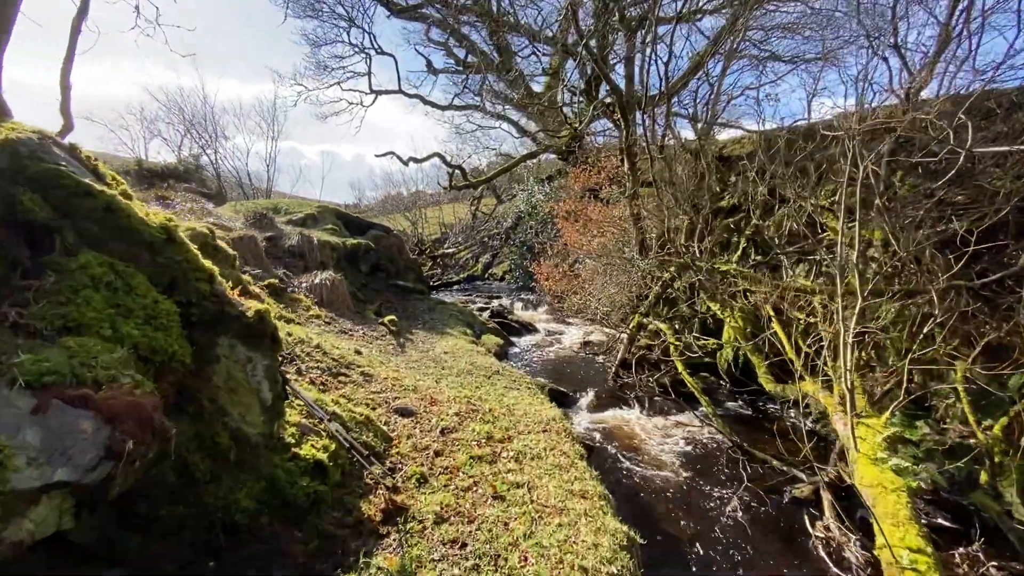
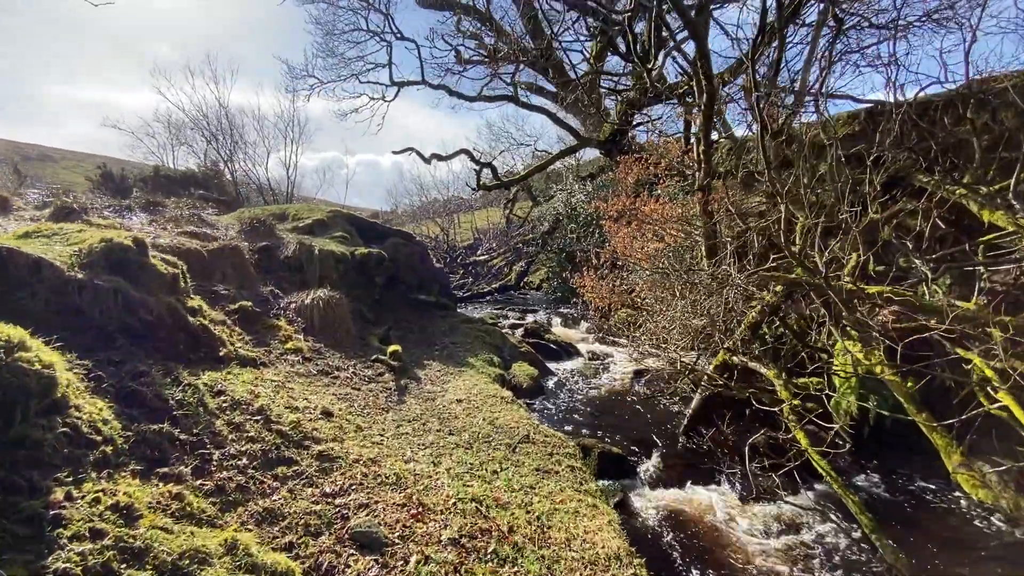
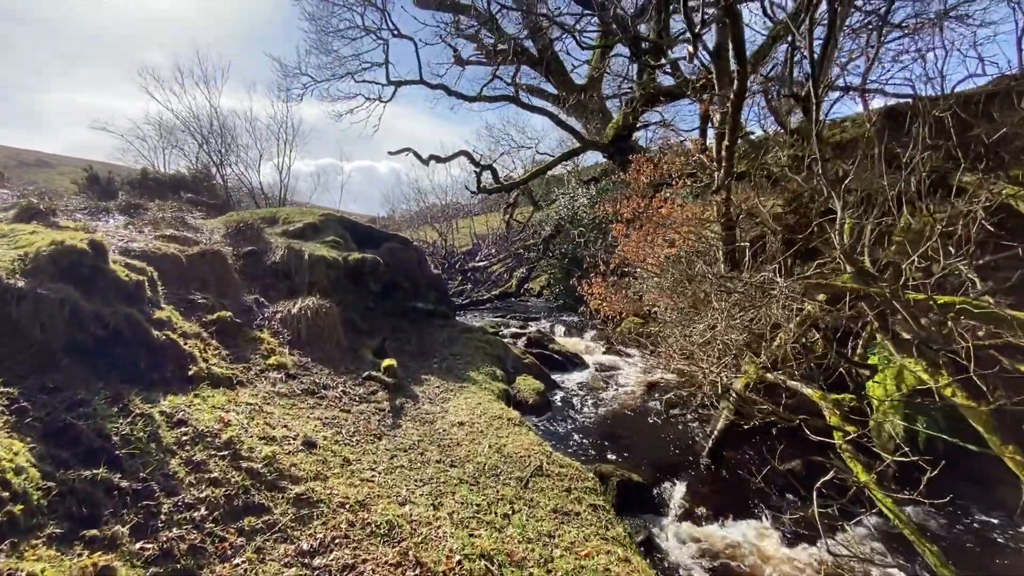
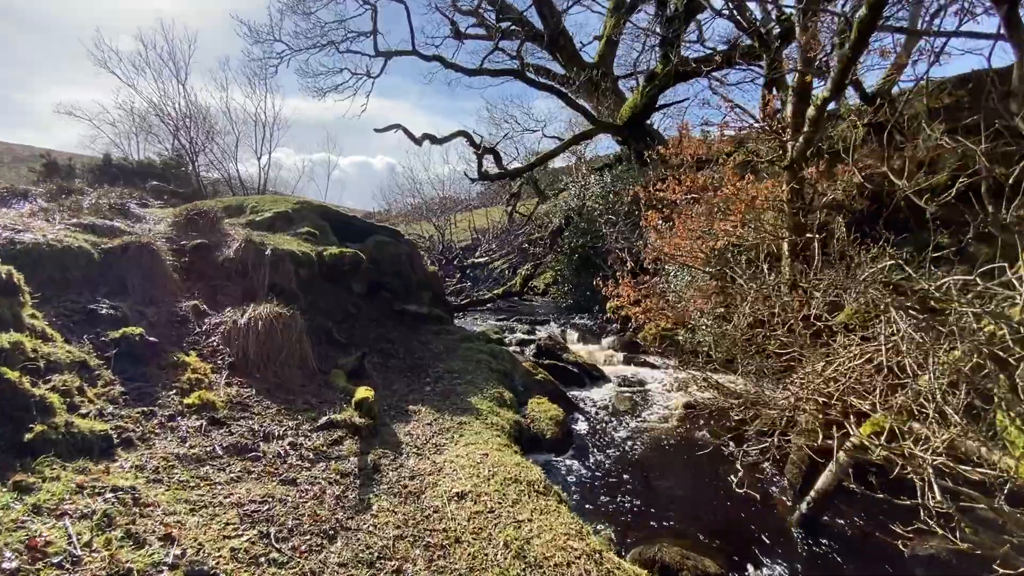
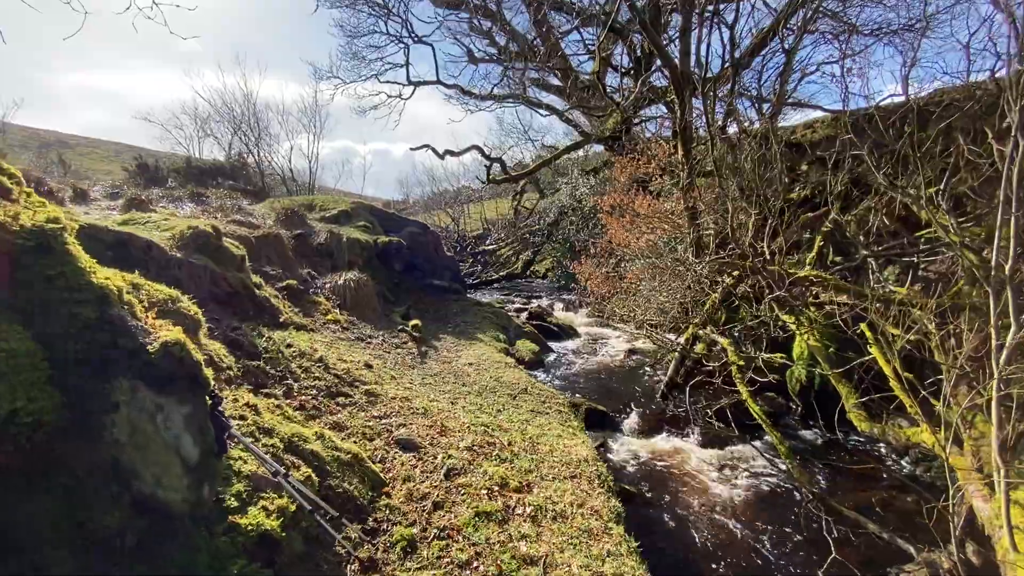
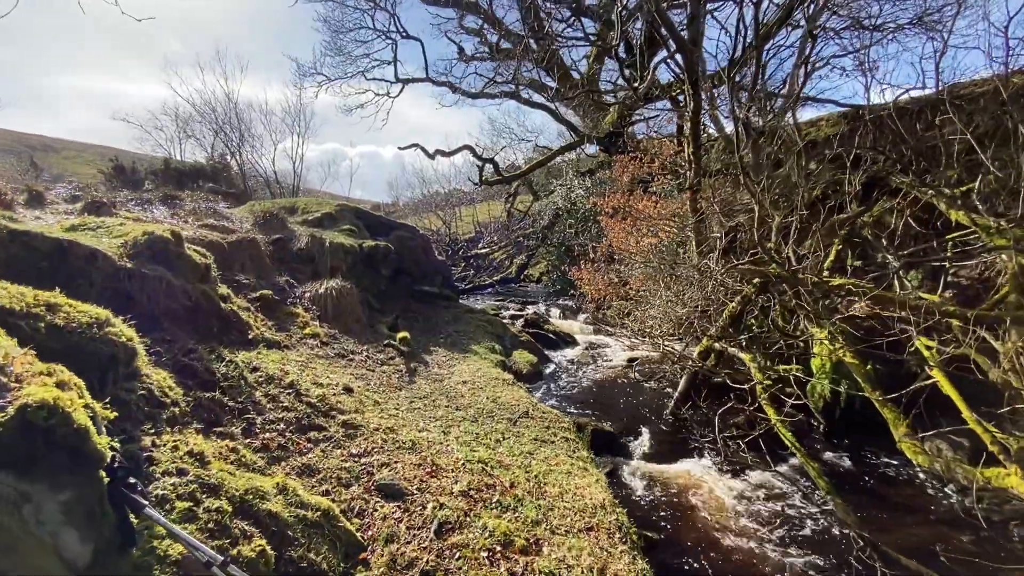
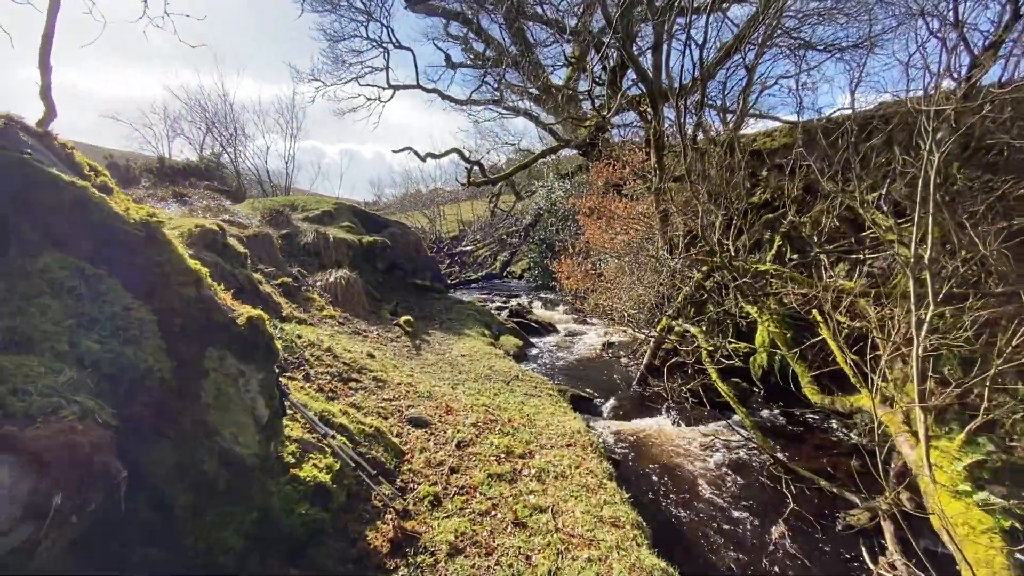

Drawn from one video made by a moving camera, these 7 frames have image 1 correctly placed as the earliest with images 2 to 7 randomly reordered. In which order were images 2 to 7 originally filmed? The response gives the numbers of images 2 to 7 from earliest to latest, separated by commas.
7, 5, 6, 2, 3, 4
